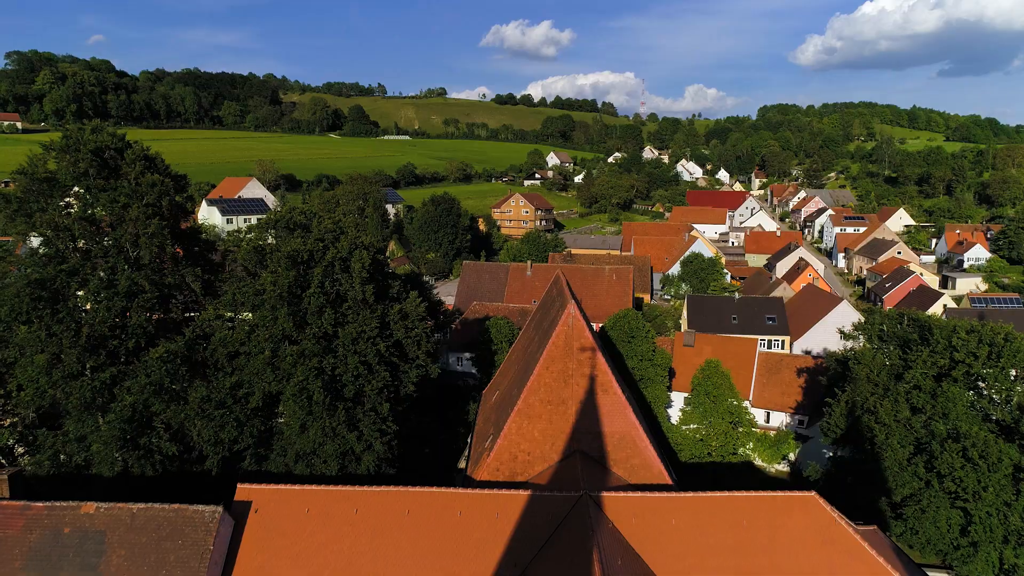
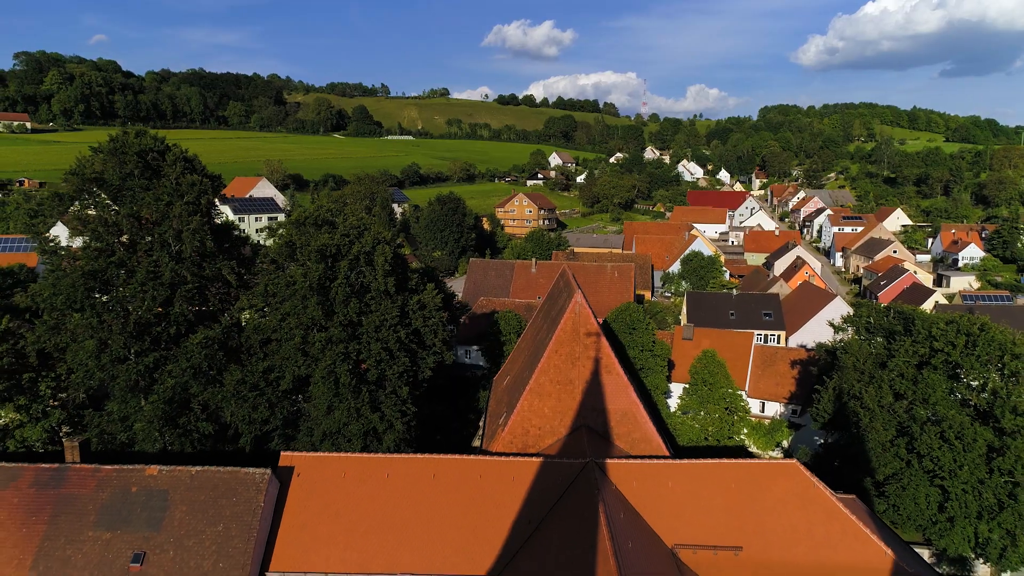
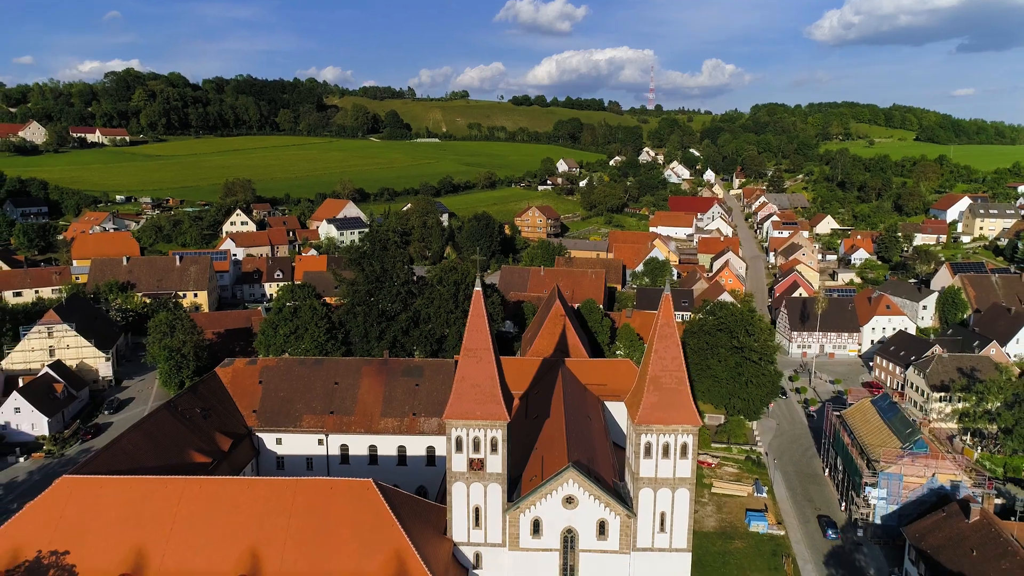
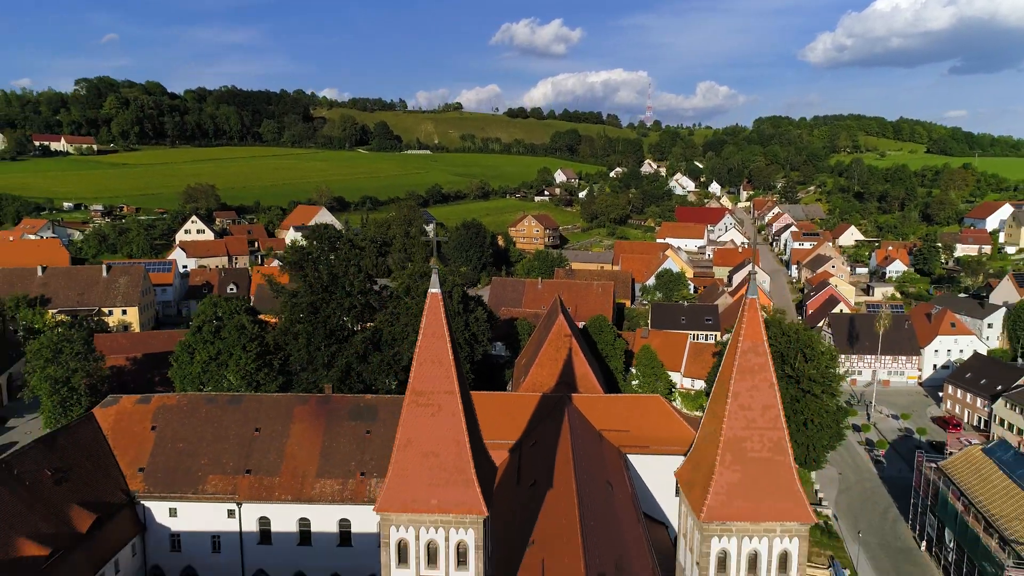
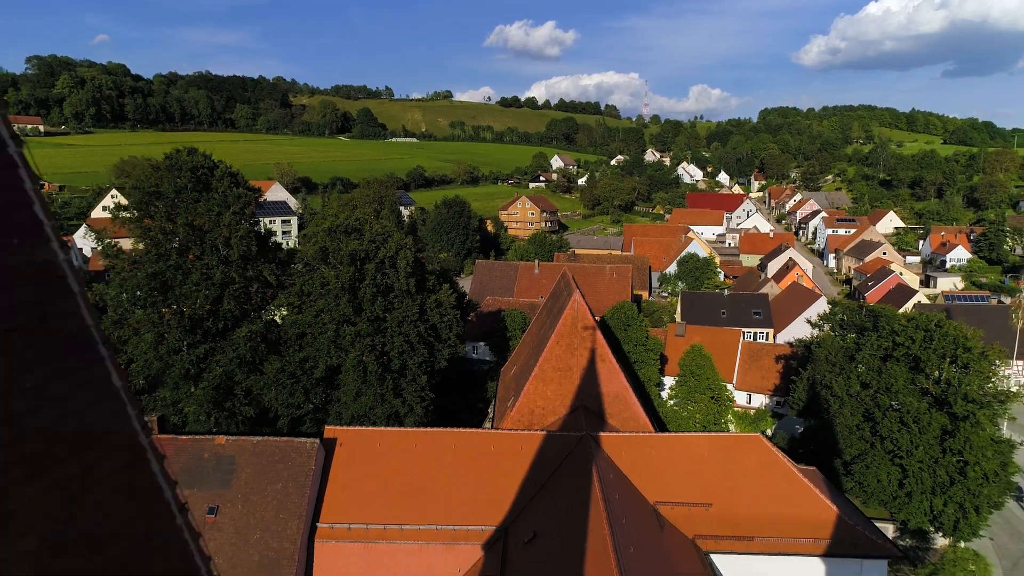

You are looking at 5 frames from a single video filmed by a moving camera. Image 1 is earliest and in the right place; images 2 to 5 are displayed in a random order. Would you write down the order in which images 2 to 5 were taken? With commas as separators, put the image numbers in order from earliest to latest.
2, 5, 4, 3
